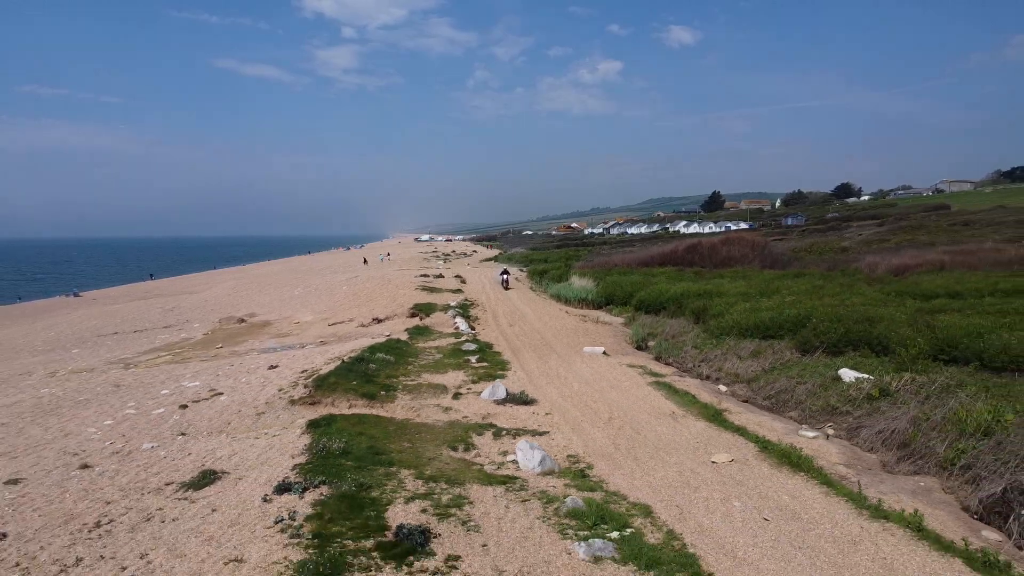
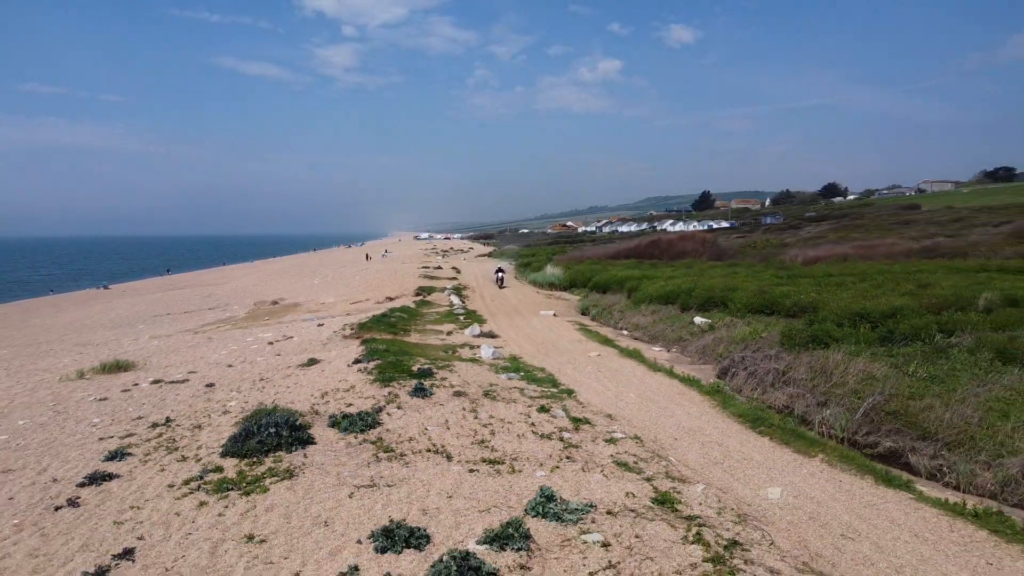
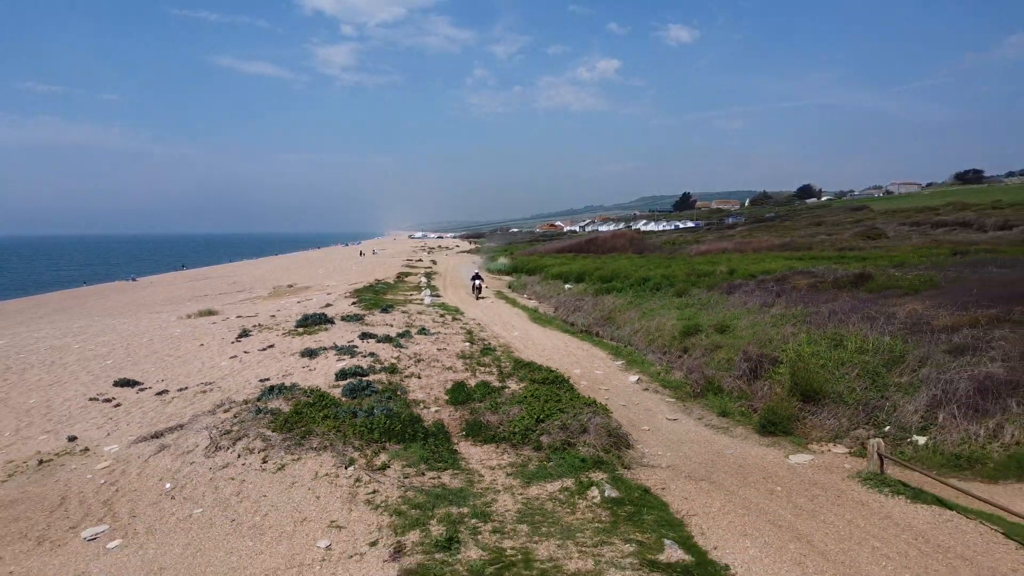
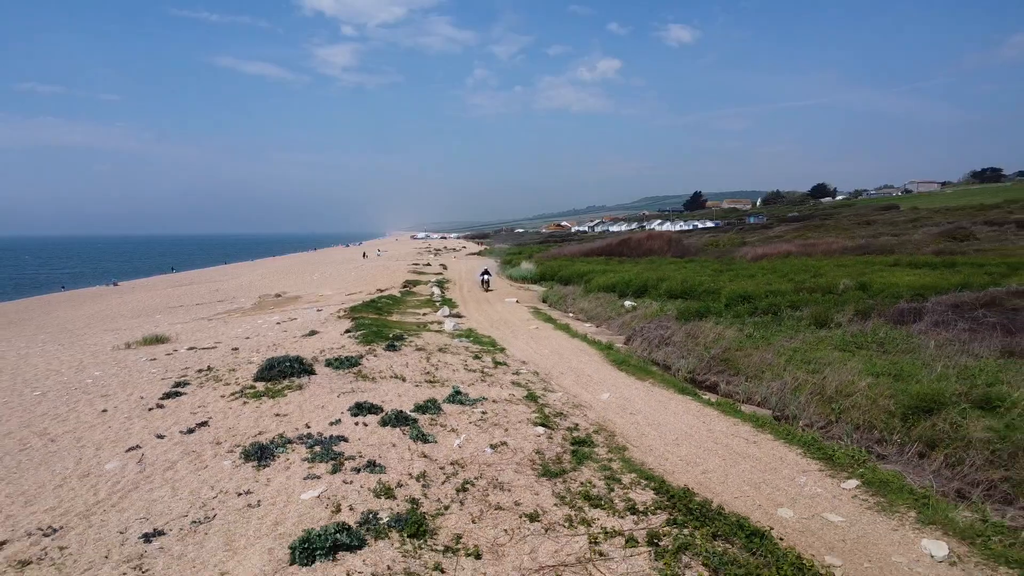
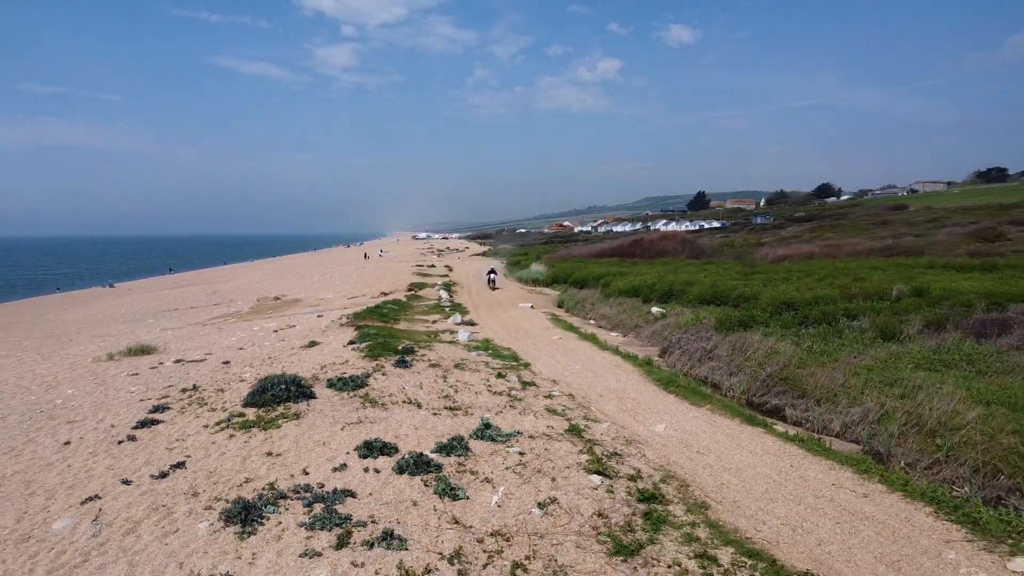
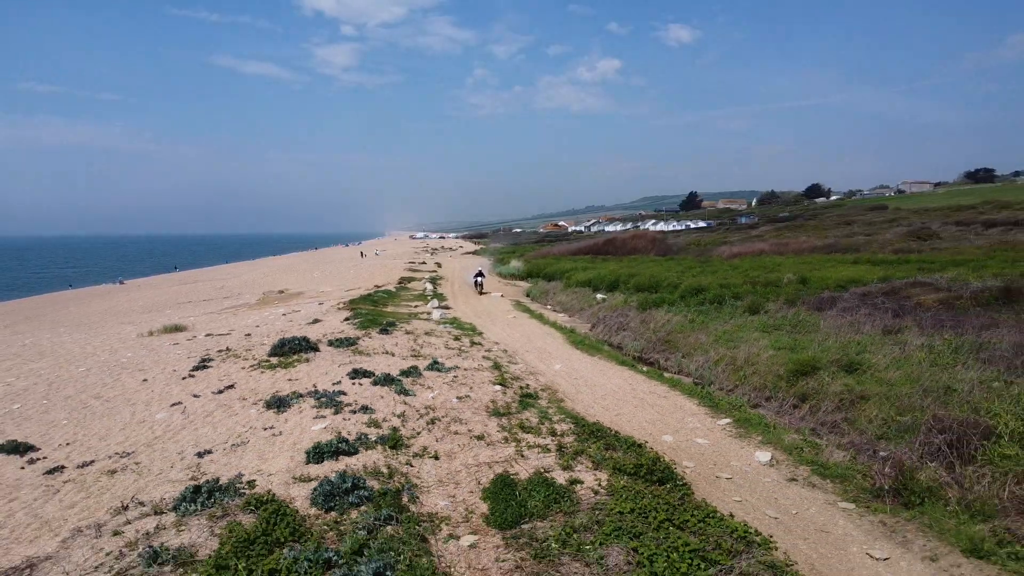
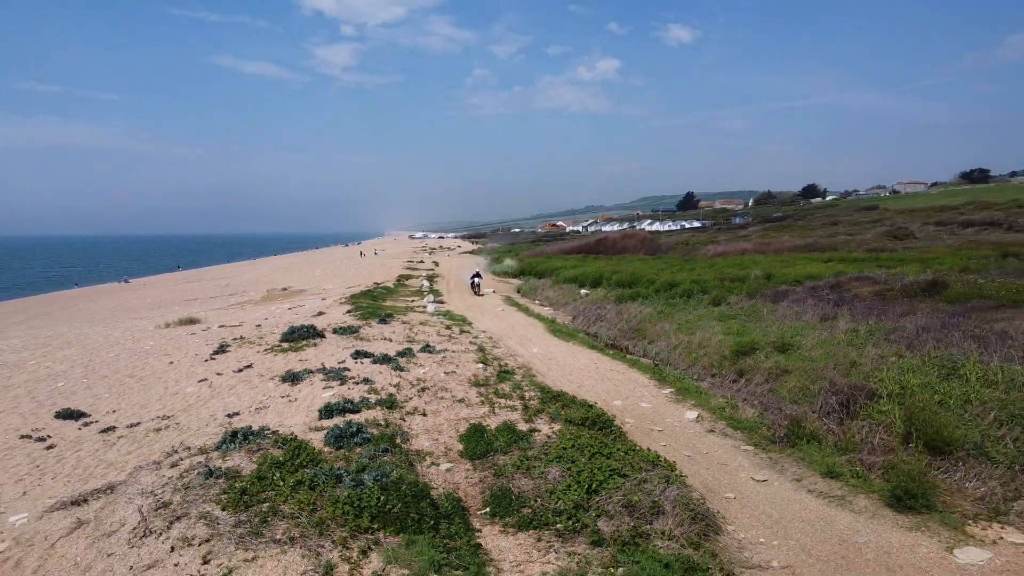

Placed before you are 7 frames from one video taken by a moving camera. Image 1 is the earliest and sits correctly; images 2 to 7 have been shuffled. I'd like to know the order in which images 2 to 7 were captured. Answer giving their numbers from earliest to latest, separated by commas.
2, 5, 4, 6, 7, 3
